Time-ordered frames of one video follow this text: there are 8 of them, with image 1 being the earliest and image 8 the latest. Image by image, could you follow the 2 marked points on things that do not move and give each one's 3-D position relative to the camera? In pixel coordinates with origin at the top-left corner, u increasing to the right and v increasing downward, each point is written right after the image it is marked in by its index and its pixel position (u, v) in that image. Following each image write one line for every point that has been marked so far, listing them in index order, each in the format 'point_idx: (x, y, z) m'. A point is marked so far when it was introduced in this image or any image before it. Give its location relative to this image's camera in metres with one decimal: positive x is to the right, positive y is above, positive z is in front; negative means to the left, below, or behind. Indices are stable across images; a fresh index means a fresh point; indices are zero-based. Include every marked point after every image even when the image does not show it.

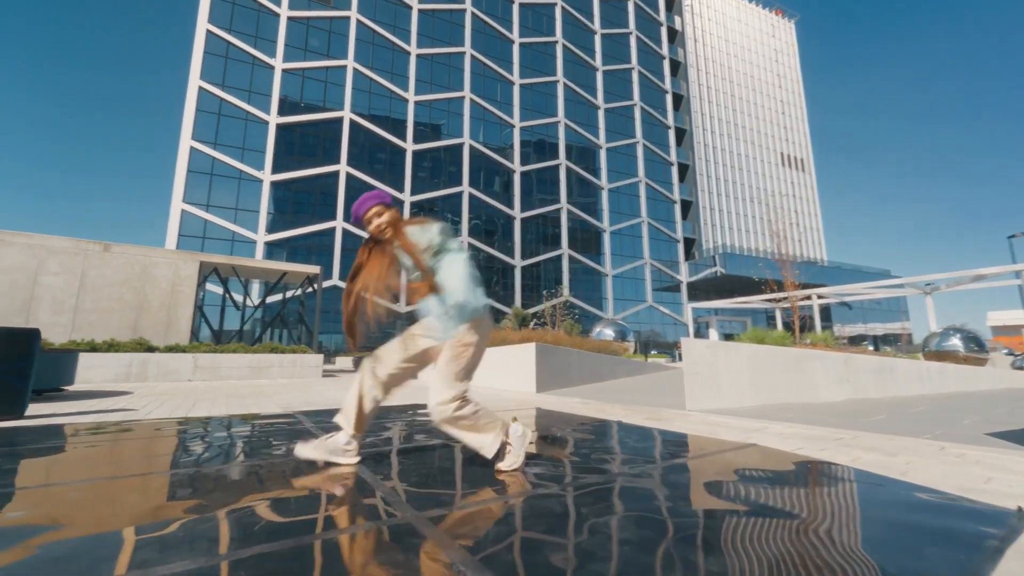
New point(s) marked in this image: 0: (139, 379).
0: (-9.9, -2.4, +12.3) m
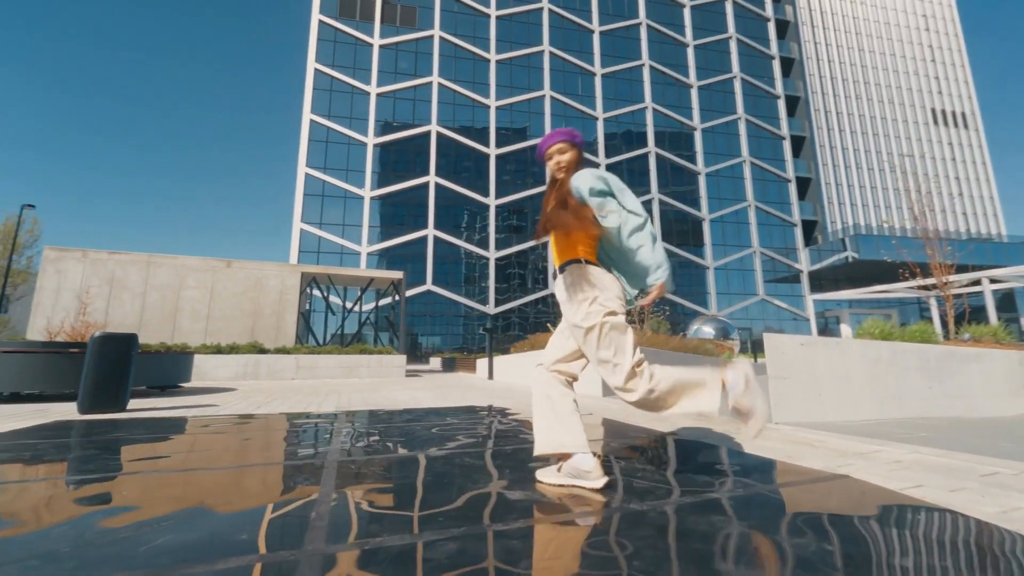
0: (-7.7, -2.7, +13.7) m
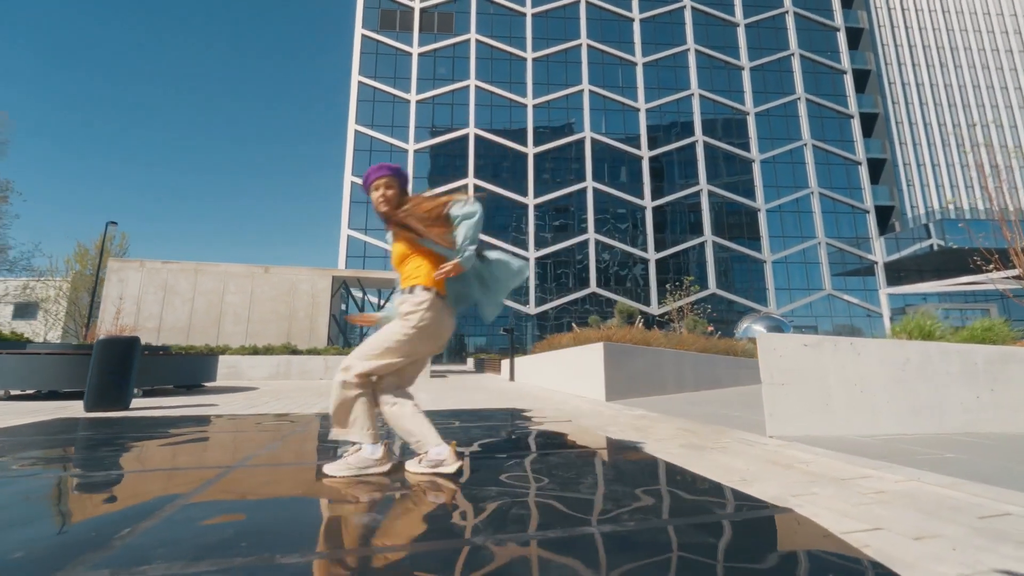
0: (-7.1, -2.8, +14.2) m
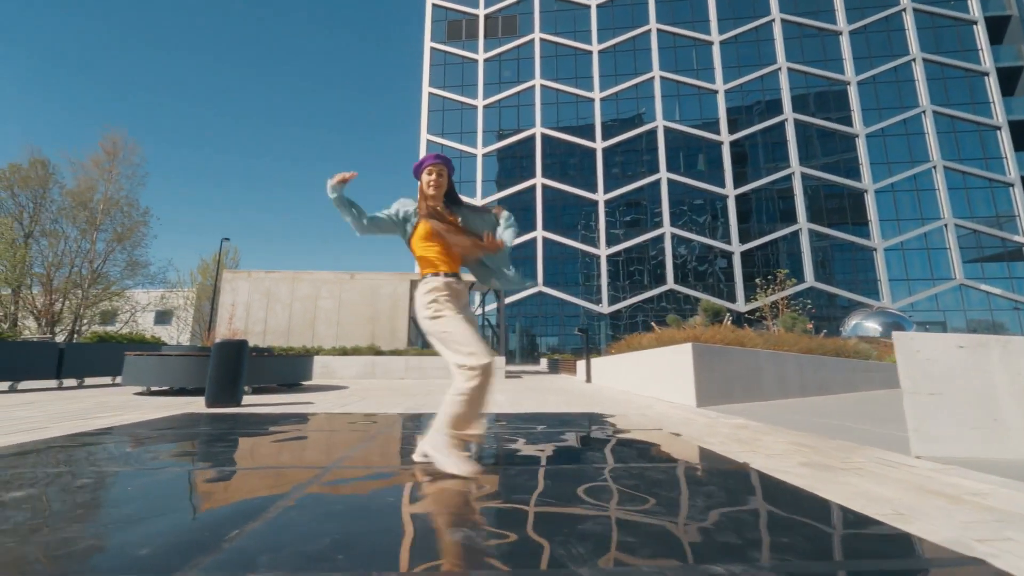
0: (-4.6, -2.9, +15.0) m
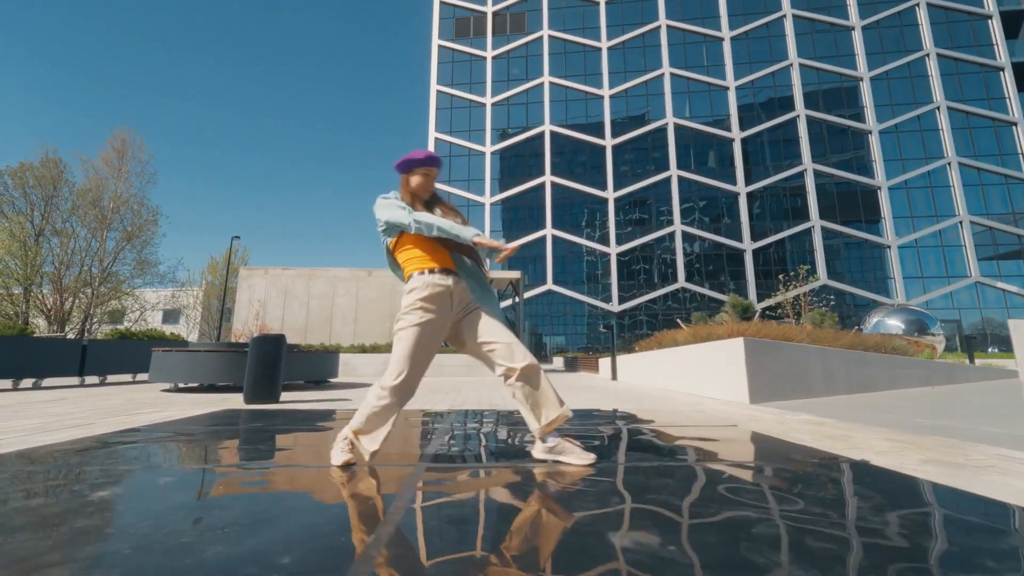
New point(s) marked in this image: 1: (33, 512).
0: (-3.9, -2.8, +14.9) m
1: (-2.7, -1.3, +2.6) m
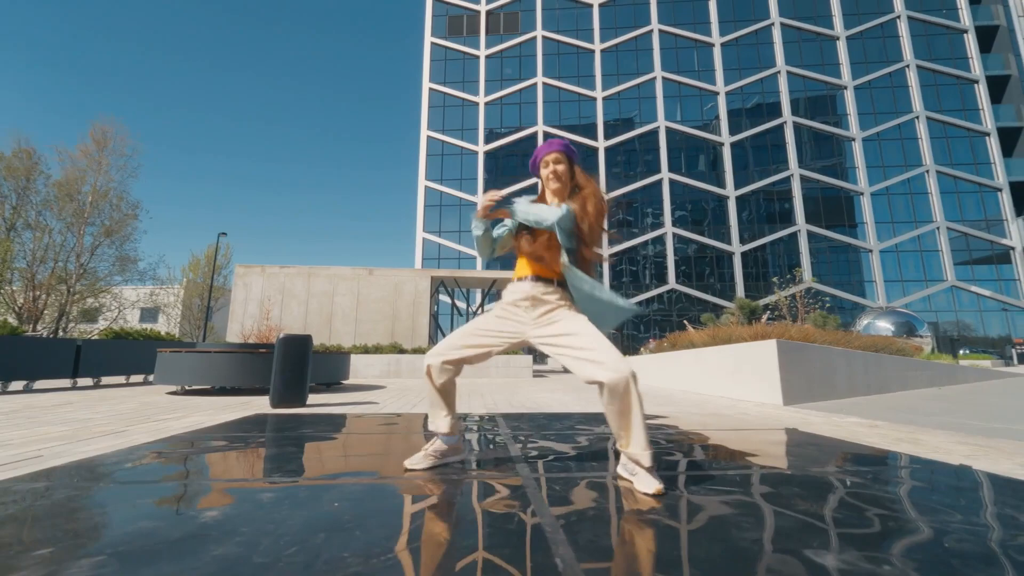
0: (-3.7, -2.8, +14.8) m
1: (-1.9, -1.3, +2.5) m
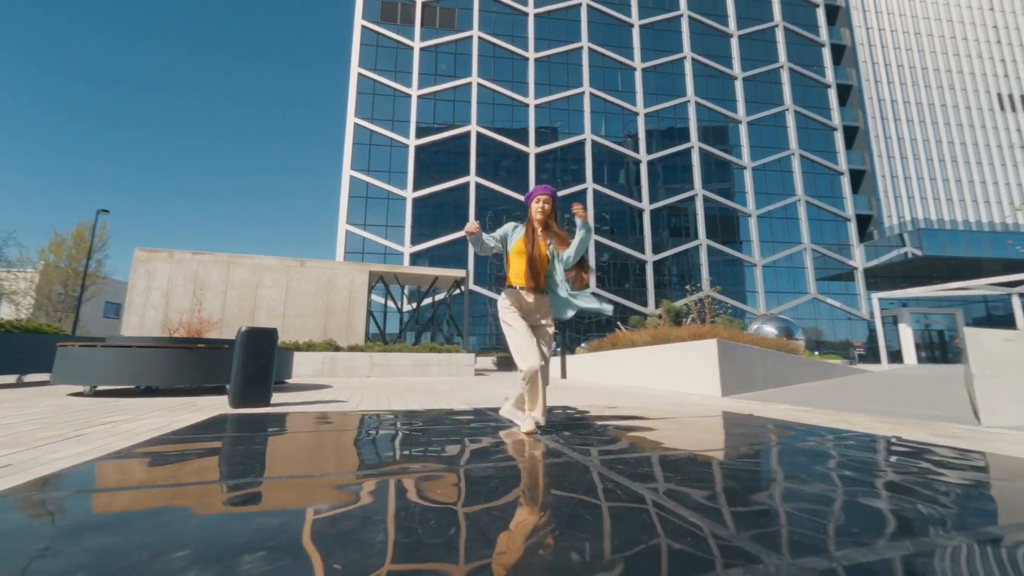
0: (-5.5, -2.6, +14.1) m
1: (-1.2, -1.3, +2.5) m
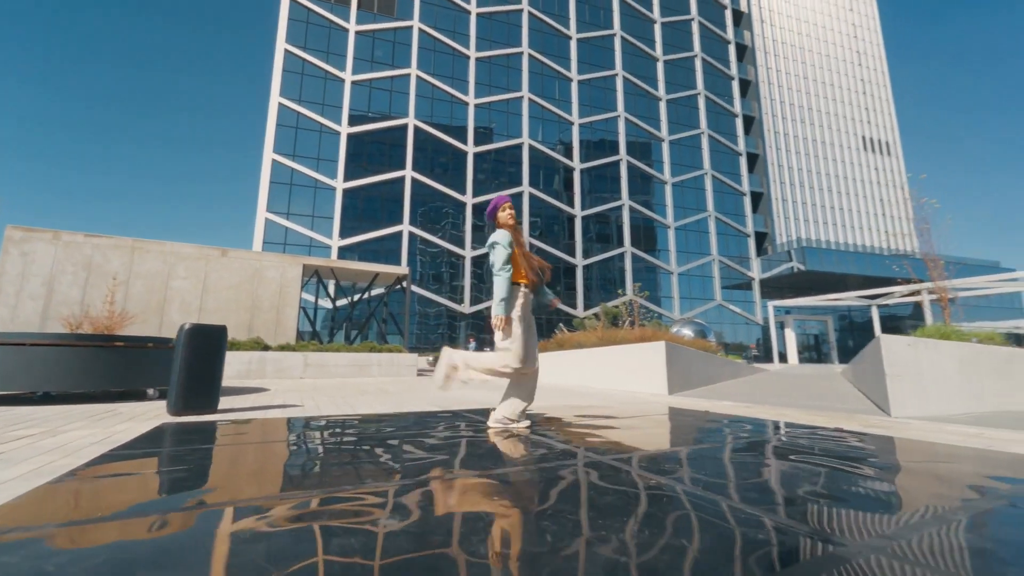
0: (-7.1, -2.4, +12.9) m
1: (-0.6, -1.3, +2.2) m
